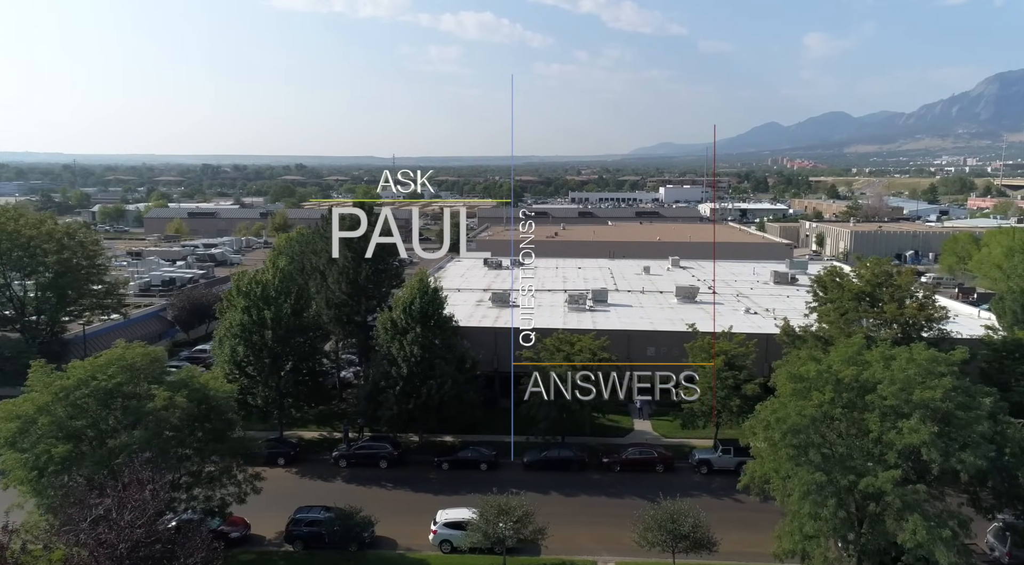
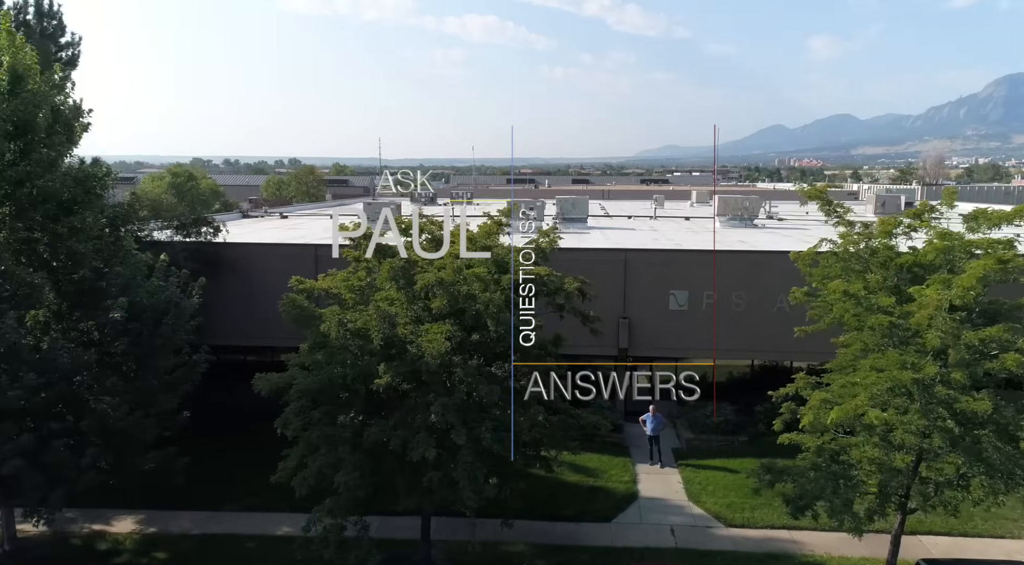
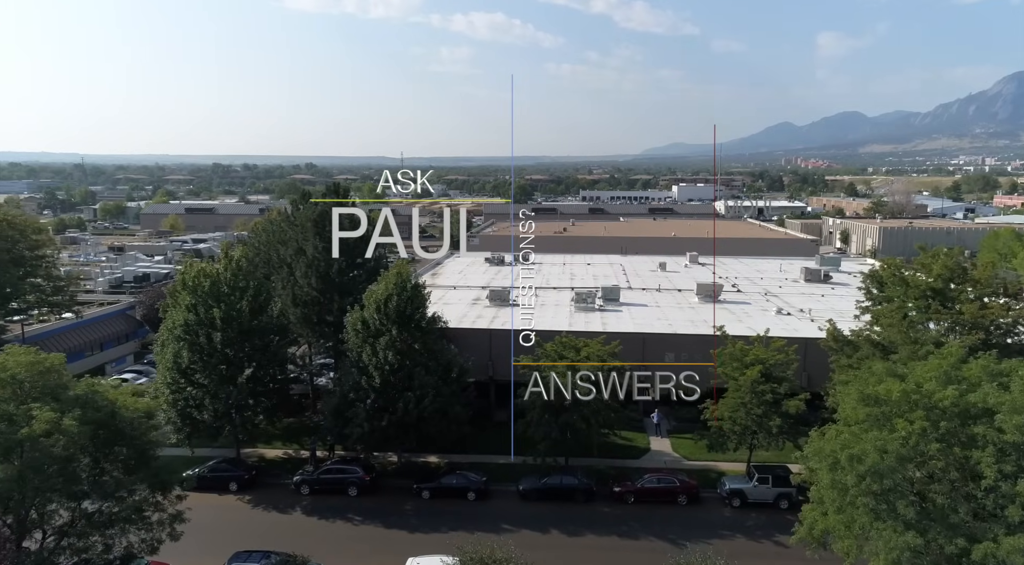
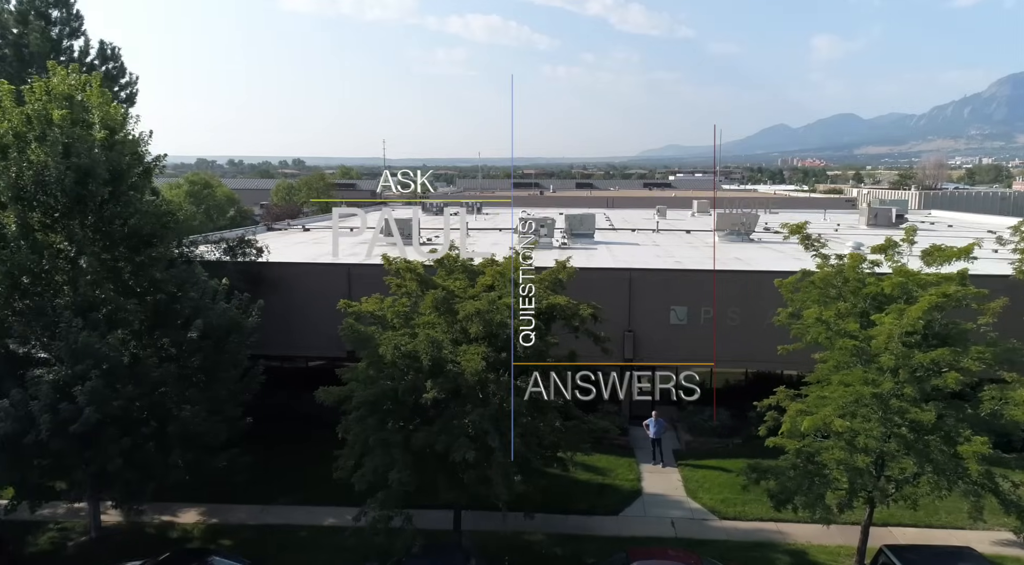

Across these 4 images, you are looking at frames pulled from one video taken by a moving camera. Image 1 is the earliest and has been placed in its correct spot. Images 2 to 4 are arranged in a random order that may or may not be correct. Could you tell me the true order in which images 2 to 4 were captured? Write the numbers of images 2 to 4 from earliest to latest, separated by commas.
3, 4, 2
